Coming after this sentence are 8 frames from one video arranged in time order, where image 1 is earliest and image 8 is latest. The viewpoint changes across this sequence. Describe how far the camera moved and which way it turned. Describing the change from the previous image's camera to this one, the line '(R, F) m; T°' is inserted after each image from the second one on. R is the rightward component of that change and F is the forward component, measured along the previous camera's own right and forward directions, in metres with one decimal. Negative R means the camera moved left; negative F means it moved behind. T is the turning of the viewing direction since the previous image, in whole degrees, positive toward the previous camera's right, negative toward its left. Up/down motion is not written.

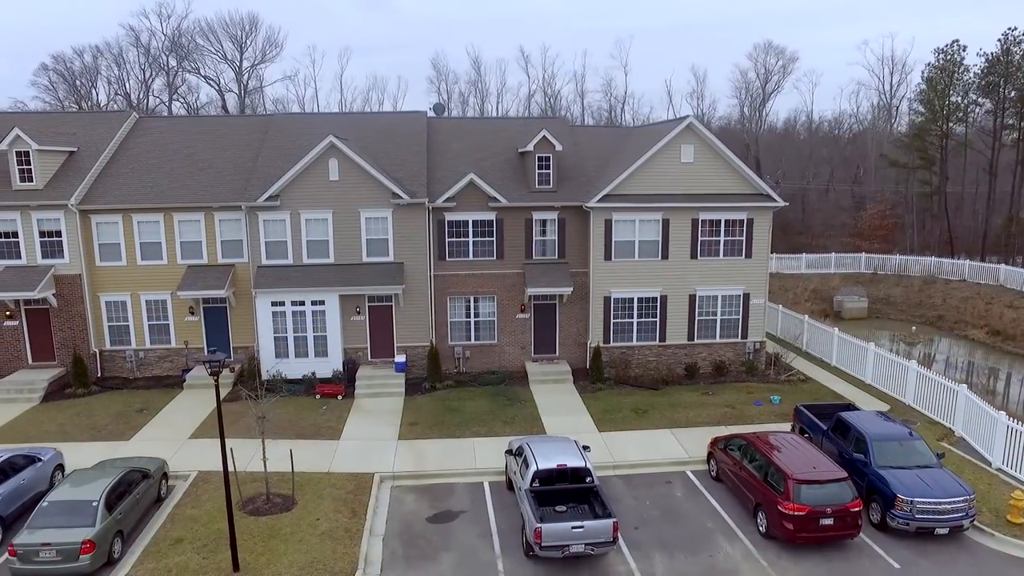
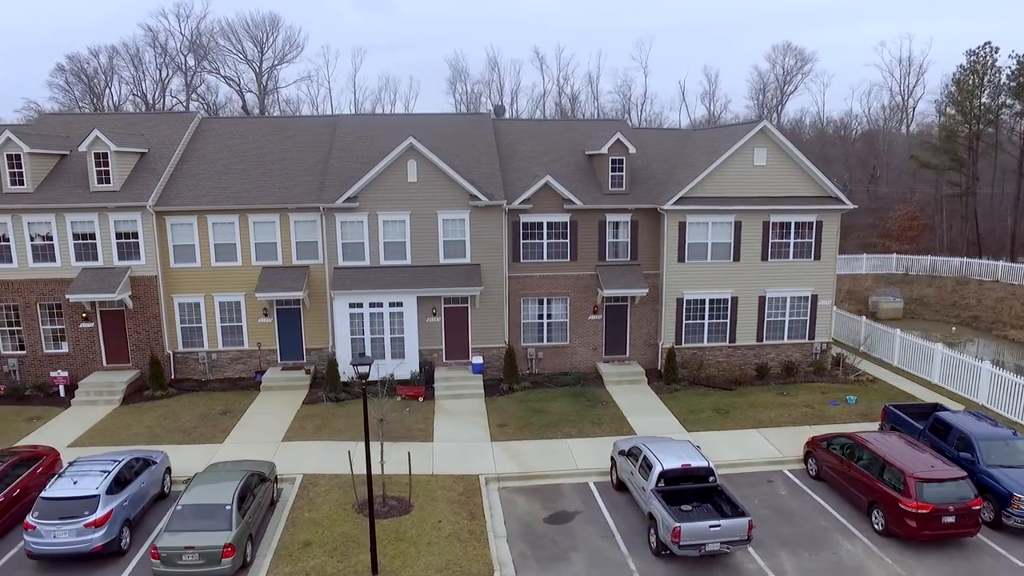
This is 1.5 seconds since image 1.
(-3.4, -0.1) m; +1°
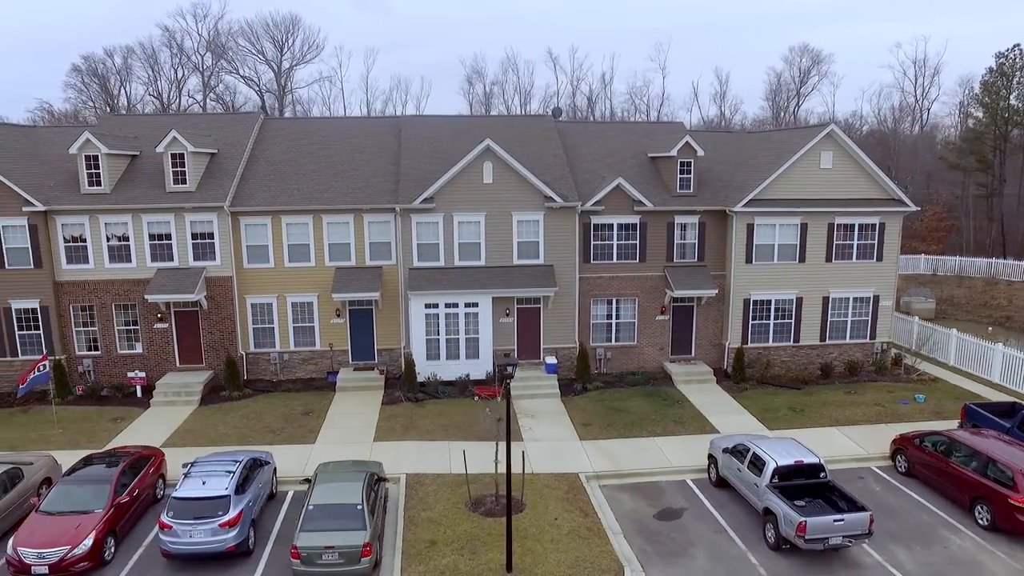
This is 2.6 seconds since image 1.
(-3.3, -0.2) m; +1°
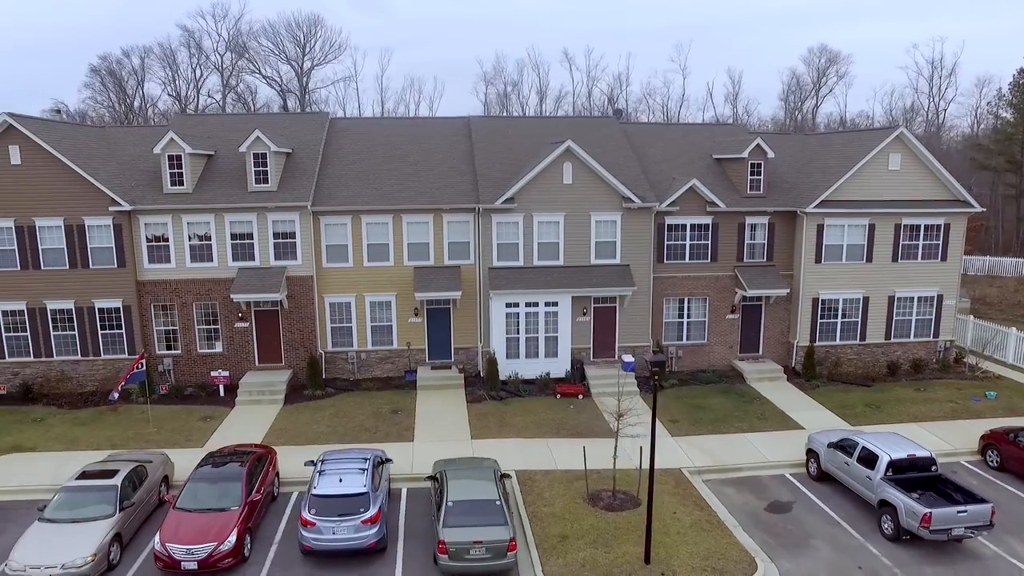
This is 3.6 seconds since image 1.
(-3.5, -0.2) m; +1°
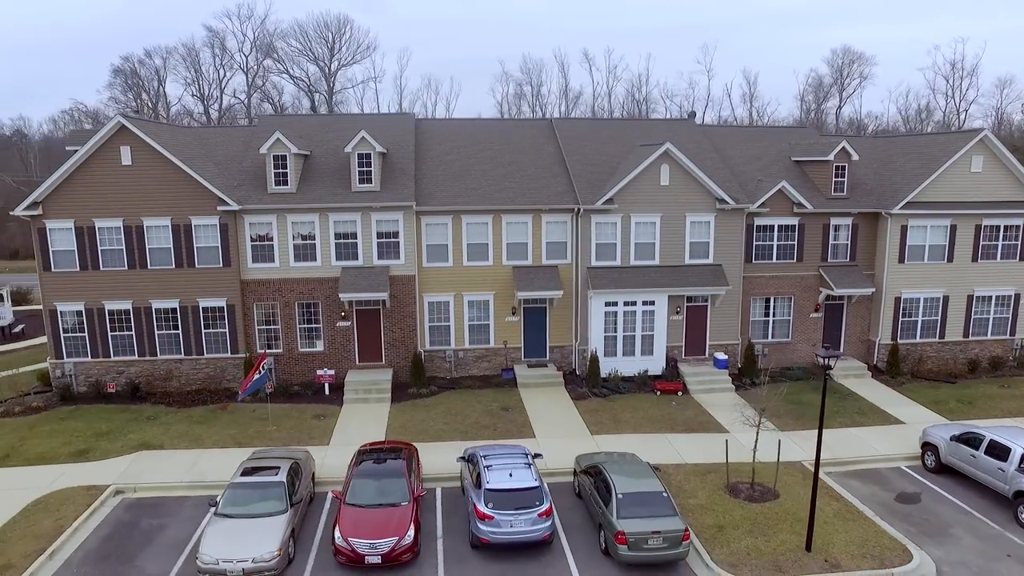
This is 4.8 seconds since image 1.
(-4.4, -0.3) m; +1°
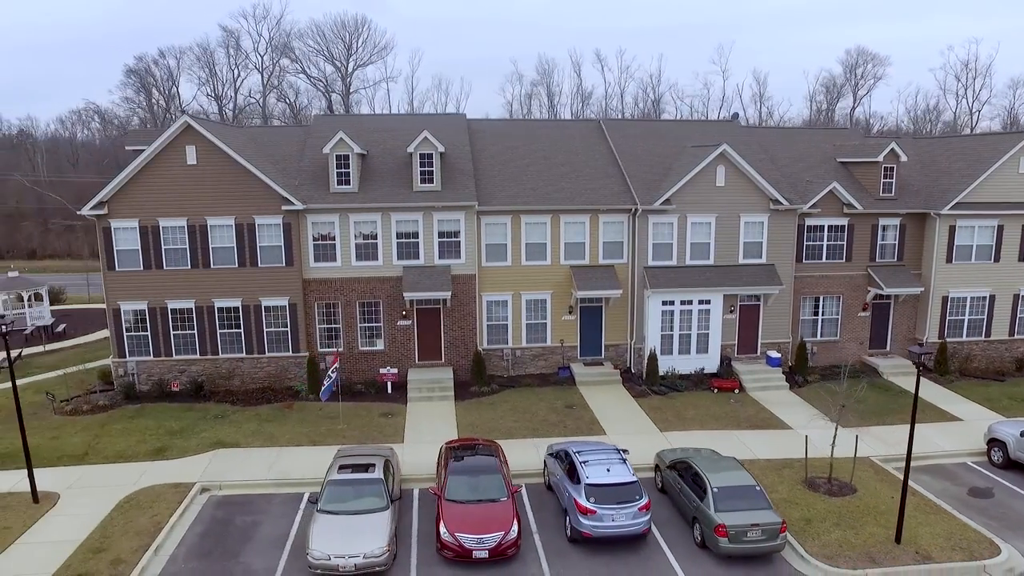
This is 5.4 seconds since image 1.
(-2.6, -0.2) m; +1°
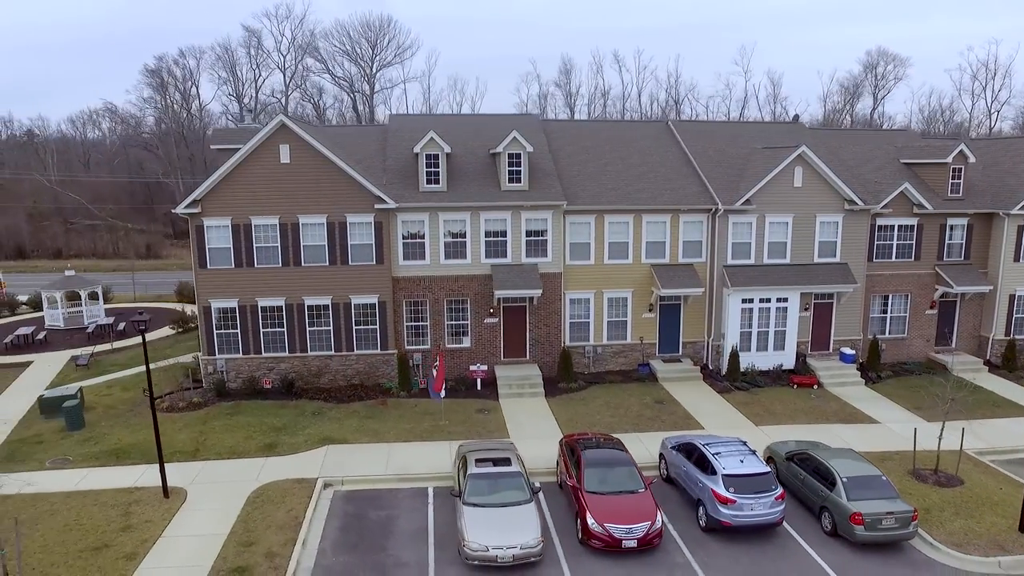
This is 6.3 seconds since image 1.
(-3.8, -0.3) m; +1°
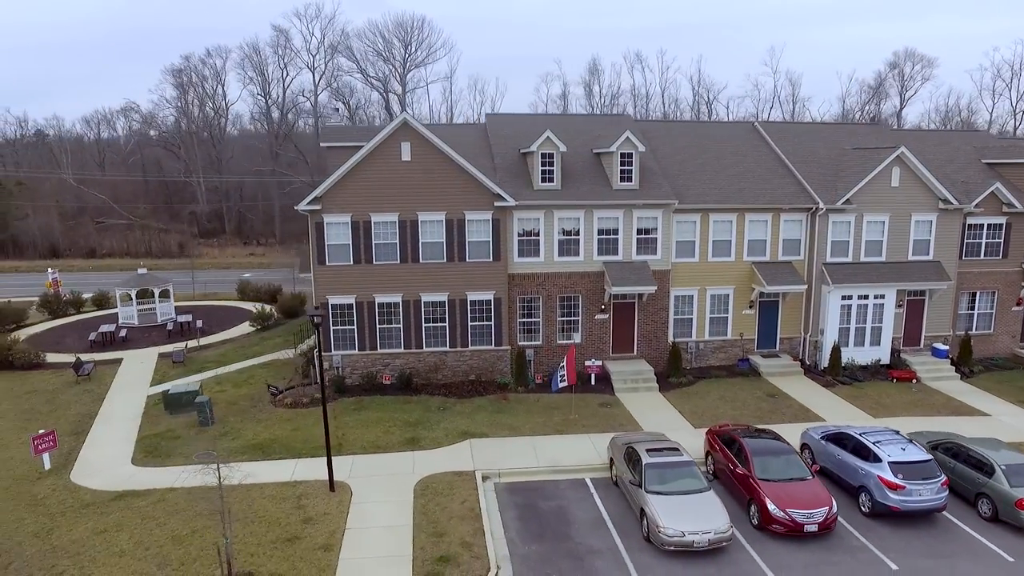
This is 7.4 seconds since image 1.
(-4.9, -0.3) m; +1°
